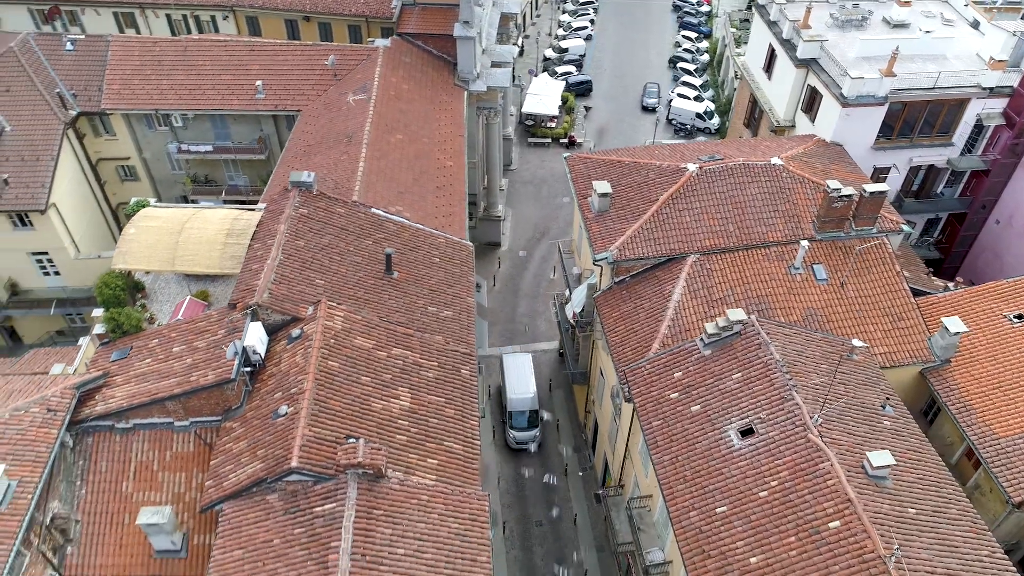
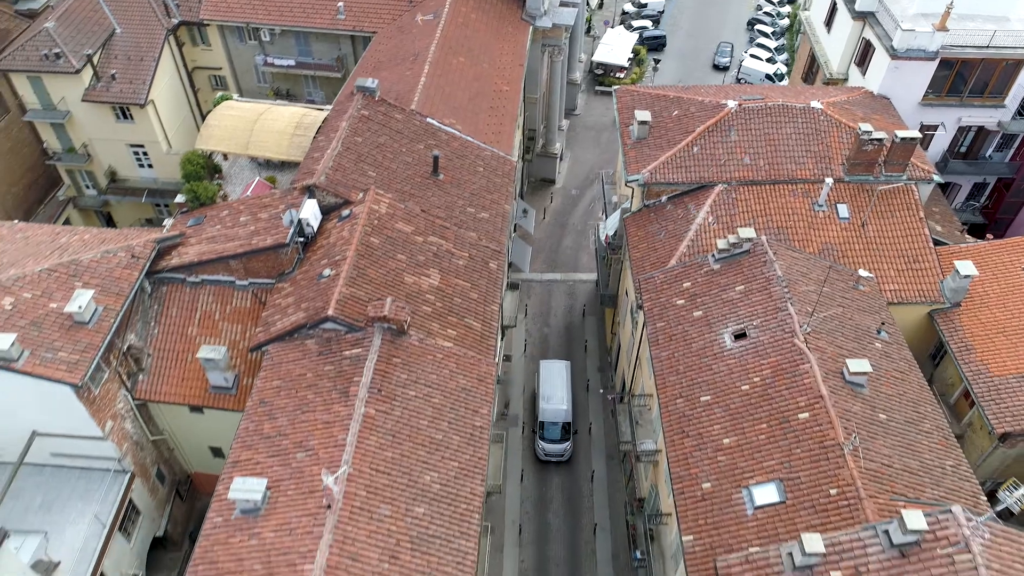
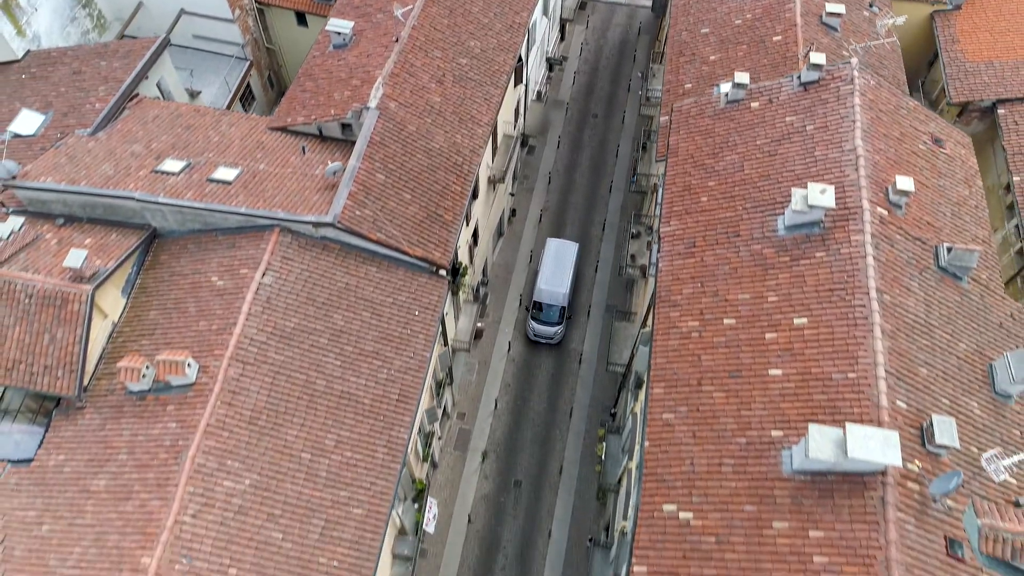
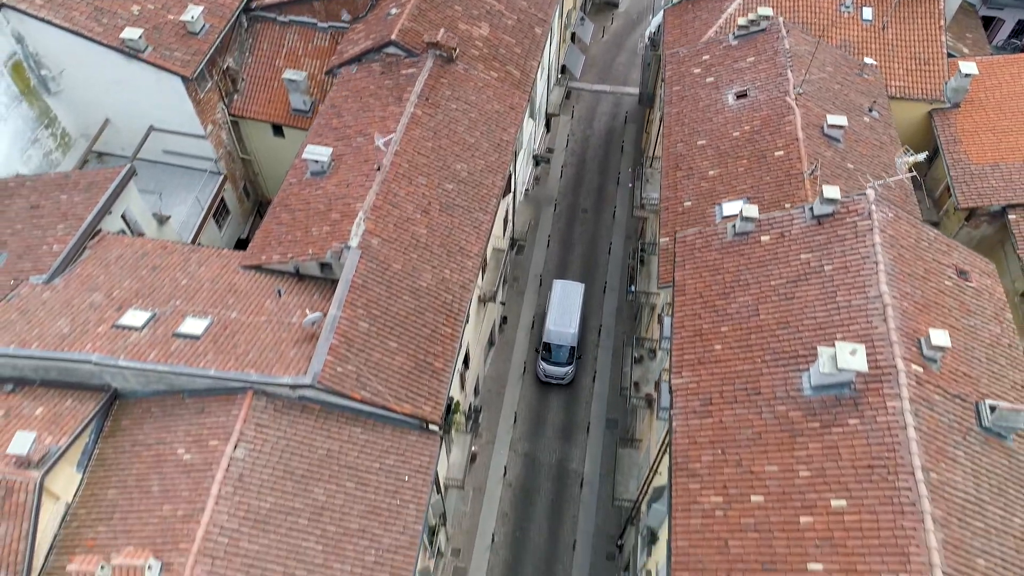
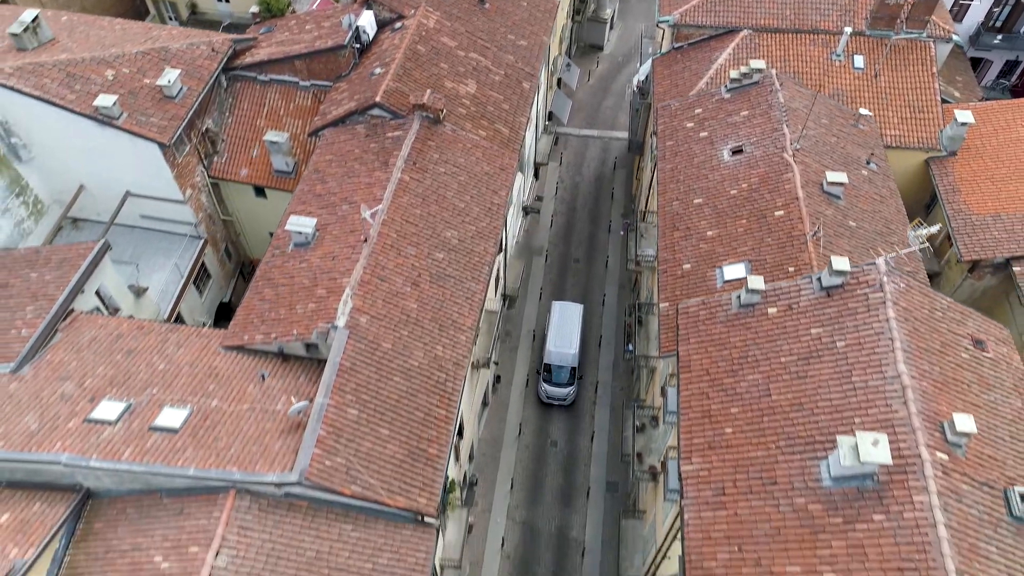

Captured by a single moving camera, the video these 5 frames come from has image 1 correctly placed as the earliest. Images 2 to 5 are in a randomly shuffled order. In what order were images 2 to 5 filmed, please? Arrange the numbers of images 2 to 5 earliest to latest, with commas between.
2, 5, 4, 3
